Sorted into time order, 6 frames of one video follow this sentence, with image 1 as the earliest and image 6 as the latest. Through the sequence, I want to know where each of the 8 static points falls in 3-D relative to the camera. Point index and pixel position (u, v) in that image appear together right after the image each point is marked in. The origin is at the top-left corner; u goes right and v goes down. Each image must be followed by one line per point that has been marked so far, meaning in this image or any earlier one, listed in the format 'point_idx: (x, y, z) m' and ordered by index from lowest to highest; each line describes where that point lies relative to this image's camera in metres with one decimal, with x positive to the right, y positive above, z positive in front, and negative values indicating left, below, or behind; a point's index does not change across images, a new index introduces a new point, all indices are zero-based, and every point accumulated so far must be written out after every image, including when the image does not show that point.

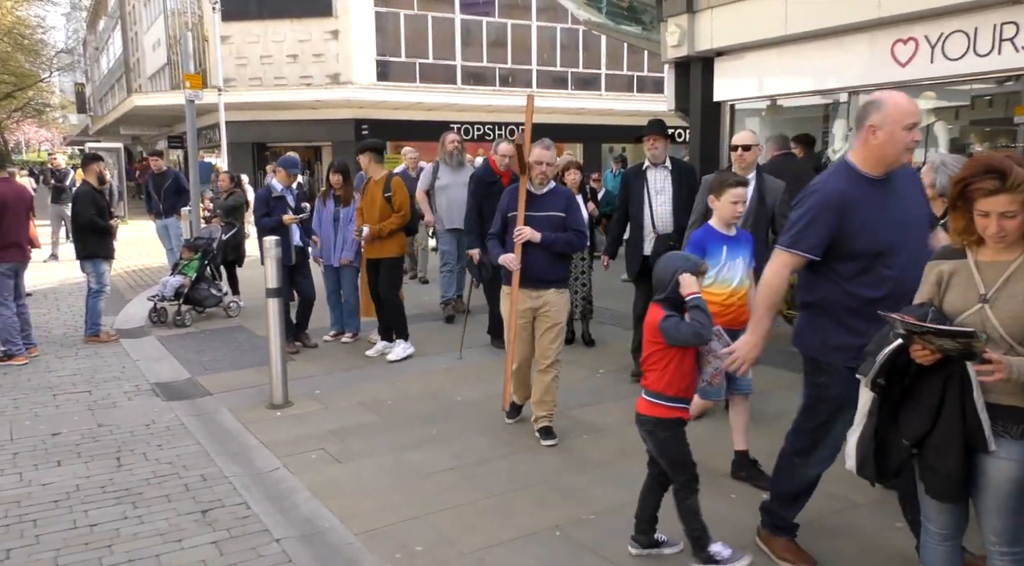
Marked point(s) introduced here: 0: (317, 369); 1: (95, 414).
0: (-1.6, -0.7, +7.1) m
1: (-2.9, -0.9, +5.9) m
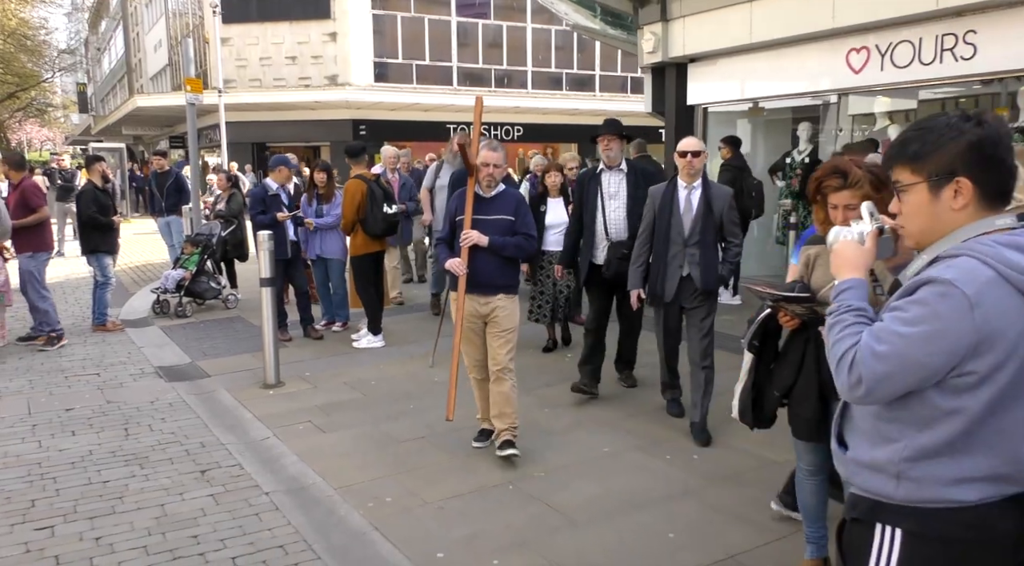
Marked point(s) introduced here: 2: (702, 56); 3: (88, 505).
0: (-1.8, -0.6, +7.6) m
1: (-3.1, -0.8, +6.5) m
2: (+2.1, +2.4, +8.6) m
3: (-2.2, -1.1, +4.3) m
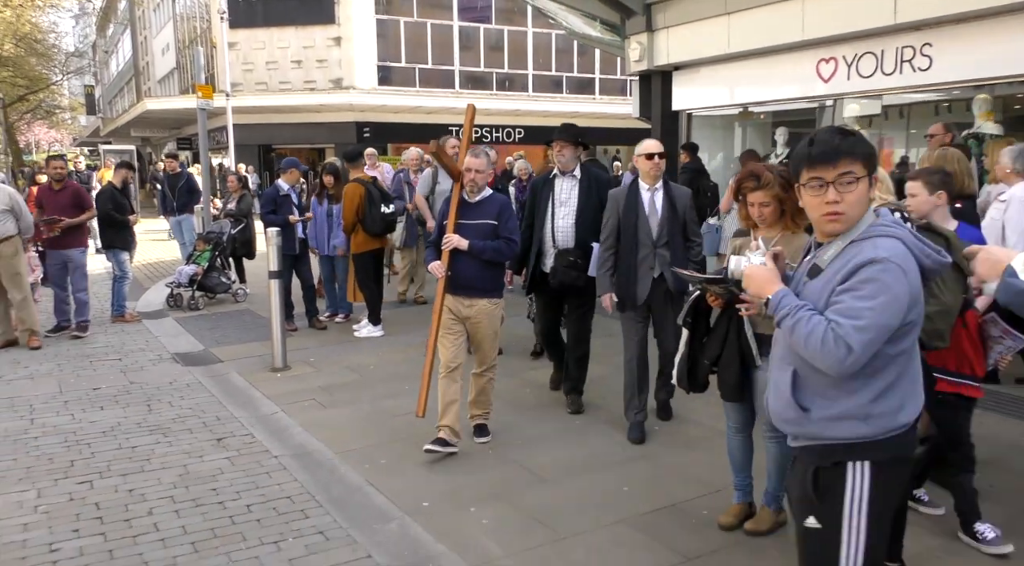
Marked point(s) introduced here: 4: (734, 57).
0: (-1.9, -0.6, +8.3) m
1: (-3.3, -0.8, +7.1) m
2: (+2.0, +2.4, +9.2) m
3: (-2.3, -1.1, +5.0) m
4: (+2.4, +2.3, +8.4) m
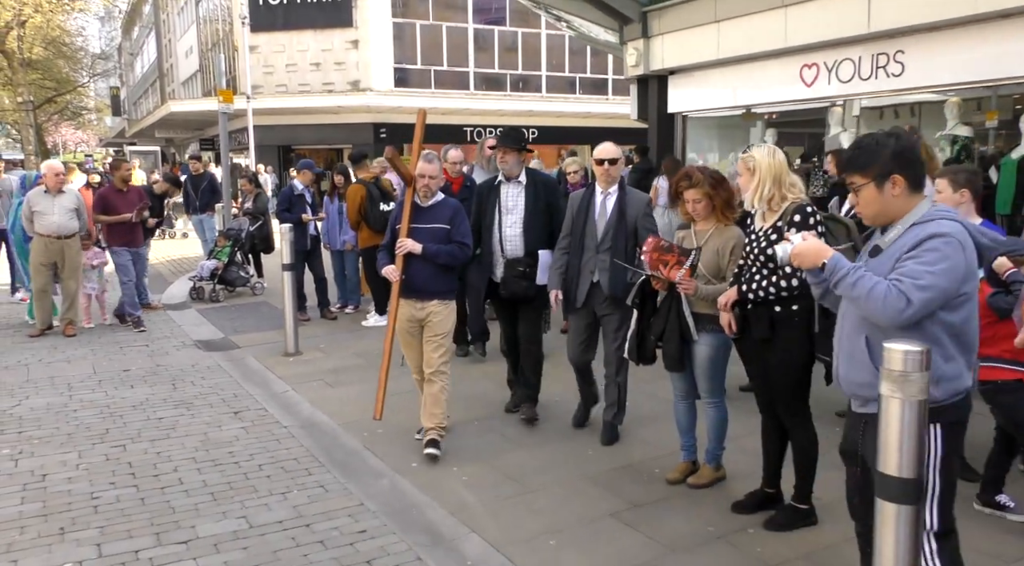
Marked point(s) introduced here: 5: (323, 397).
0: (-2.0, -0.5, +8.9) m
1: (-3.3, -0.7, +7.8) m
2: (+2.0, +2.5, +9.8) m
3: (-2.4, -1.0, +5.6) m
4: (+2.3, +2.3, +9.0) m
5: (-1.5, -0.9, +6.5) m
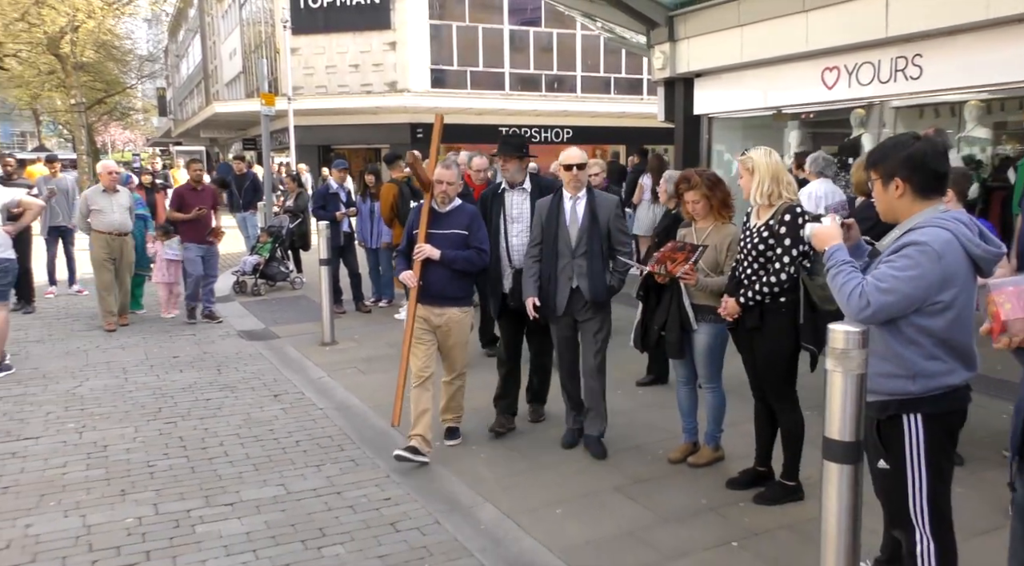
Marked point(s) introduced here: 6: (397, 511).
0: (-1.7, -0.4, +9.4) m
1: (-3.1, -0.6, +8.4) m
2: (+2.3, +2.5, +10.1) m
3: (-2.3, -0.9, +6.1) m
4: (+2.6, +2.4, +9.3) m
5: (-1.3, -0.8, +6.9) m
6: (-0.6, -1.2, +4.4) m
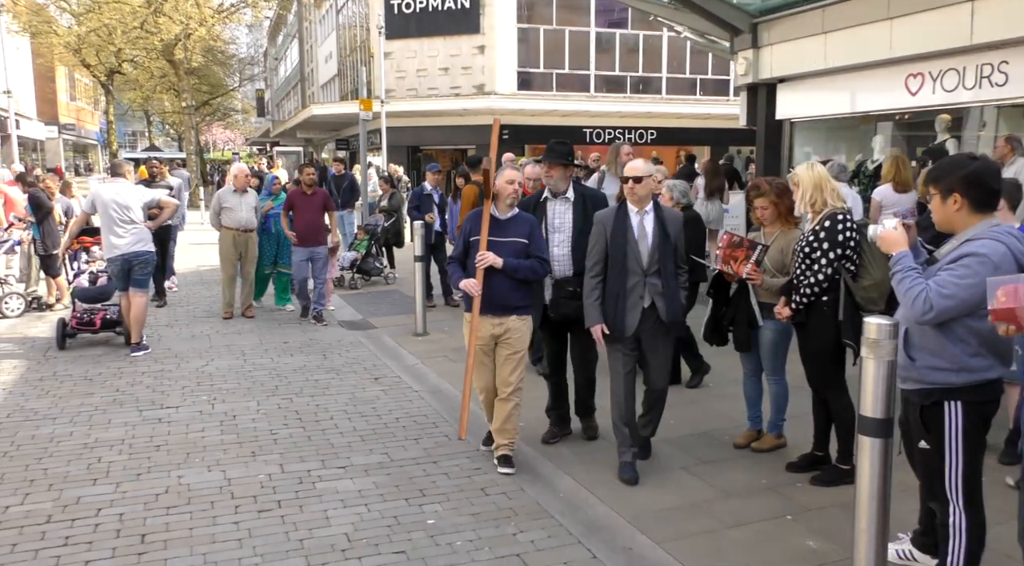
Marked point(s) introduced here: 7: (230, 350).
0: (-0.8, -0.4, +10.1) m
1: (-2.2, -0.6, +9.2) m
2: (+3.4, +2.5, +10.4) m
3: (-1.7, -0.9, +6.9) m
4: (+3.6, +2.4, +9.5) m
5: (-0.6, -0.8, +7.6) m
6: (-0.1, -1.2, +5.0) m
7: (-2.8, -0.7, +8.2) m
